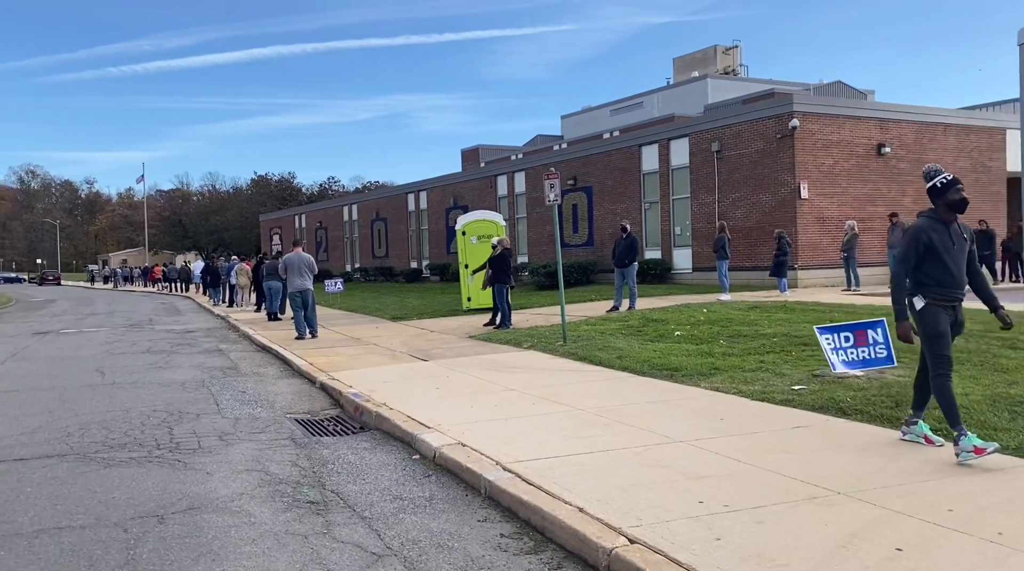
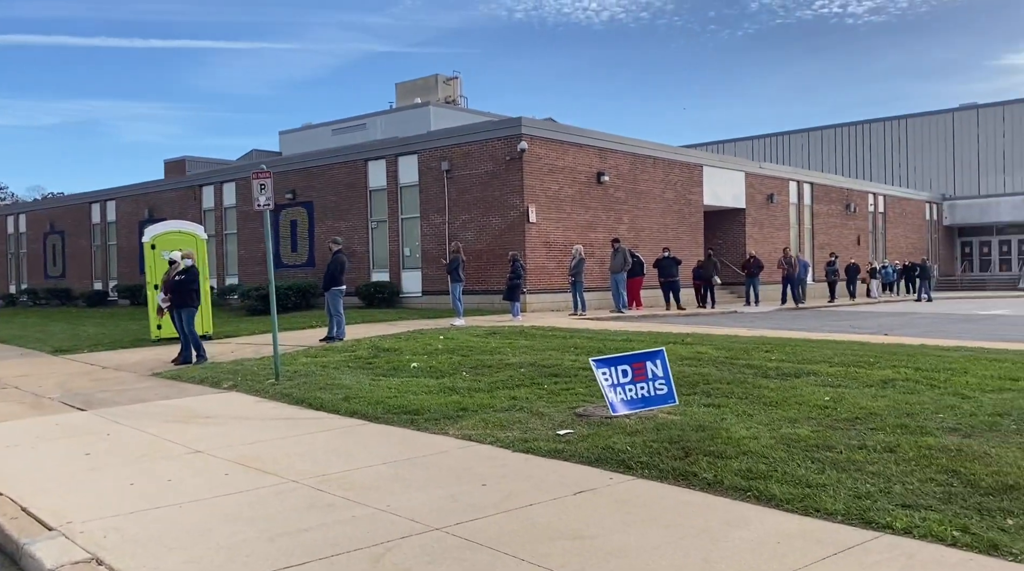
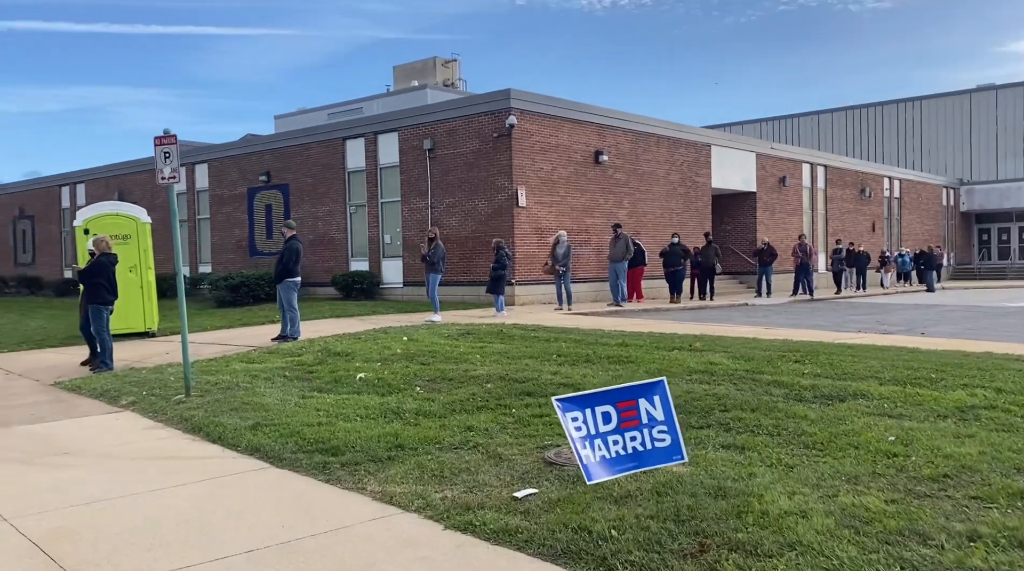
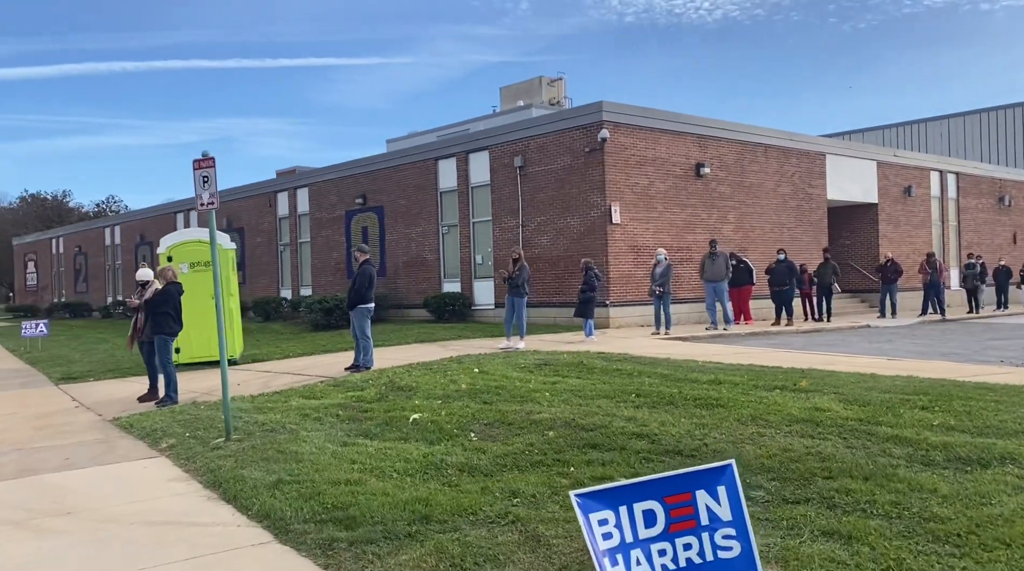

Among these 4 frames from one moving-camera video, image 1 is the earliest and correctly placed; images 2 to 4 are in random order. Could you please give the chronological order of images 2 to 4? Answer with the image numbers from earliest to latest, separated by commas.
2, 3, 4
